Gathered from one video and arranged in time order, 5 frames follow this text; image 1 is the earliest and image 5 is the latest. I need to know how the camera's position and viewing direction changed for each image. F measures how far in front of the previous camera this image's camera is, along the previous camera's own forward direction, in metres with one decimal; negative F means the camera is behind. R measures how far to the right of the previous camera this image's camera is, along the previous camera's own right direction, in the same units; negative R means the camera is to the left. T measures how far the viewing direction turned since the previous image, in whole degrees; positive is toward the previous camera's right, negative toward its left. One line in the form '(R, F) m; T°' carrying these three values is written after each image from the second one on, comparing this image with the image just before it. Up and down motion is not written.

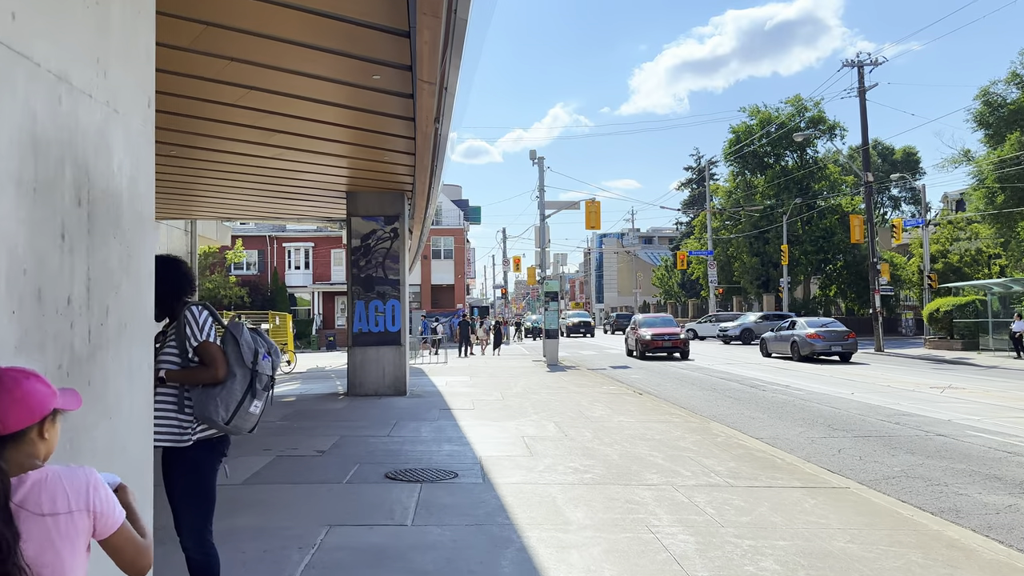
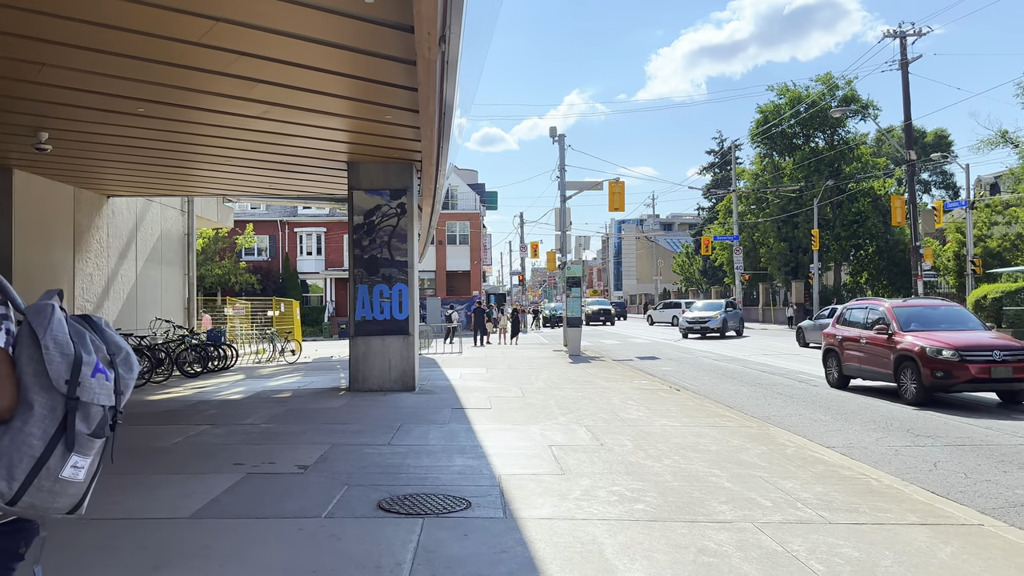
(-0.1, +1.6) m; -1°
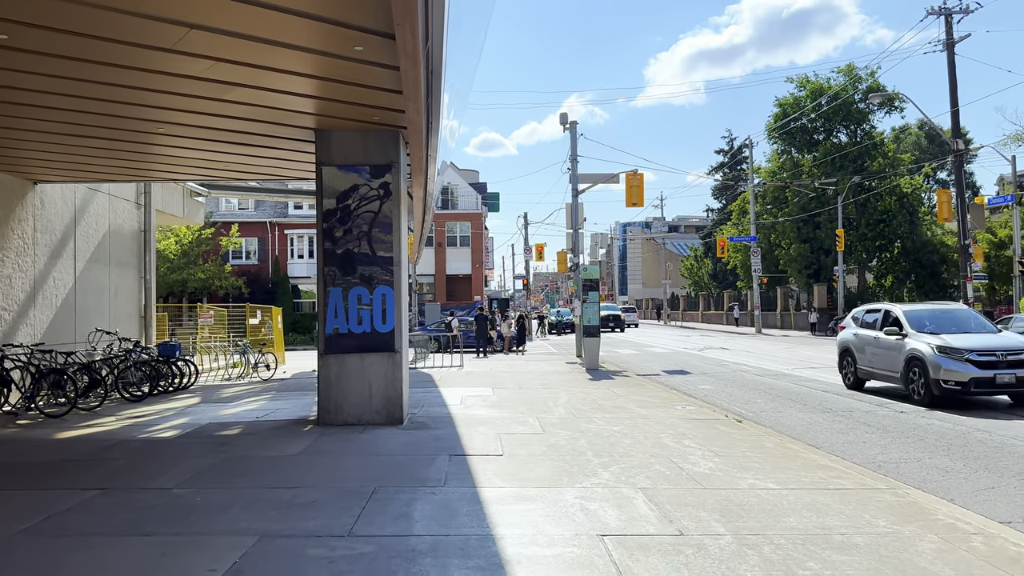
(-0.2, +2.8) m; 0°
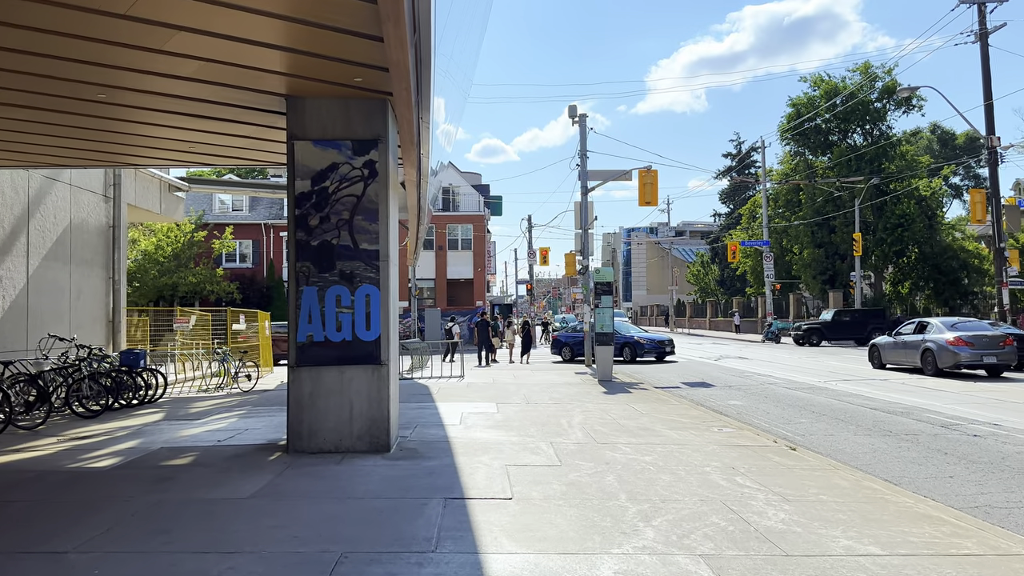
(-0.1, +1.7) m; 0°
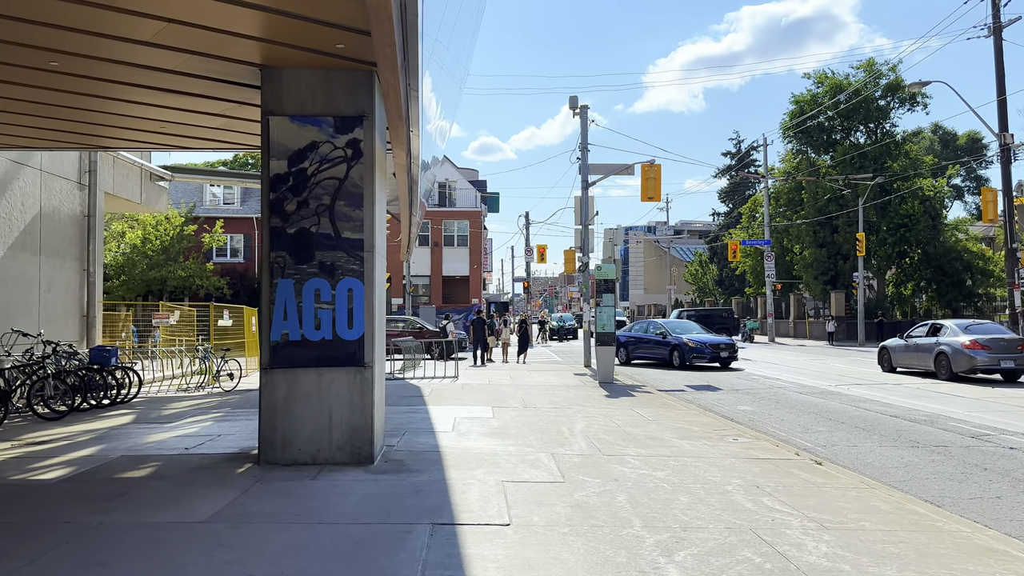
(0.0, +0.8) m; 0°
